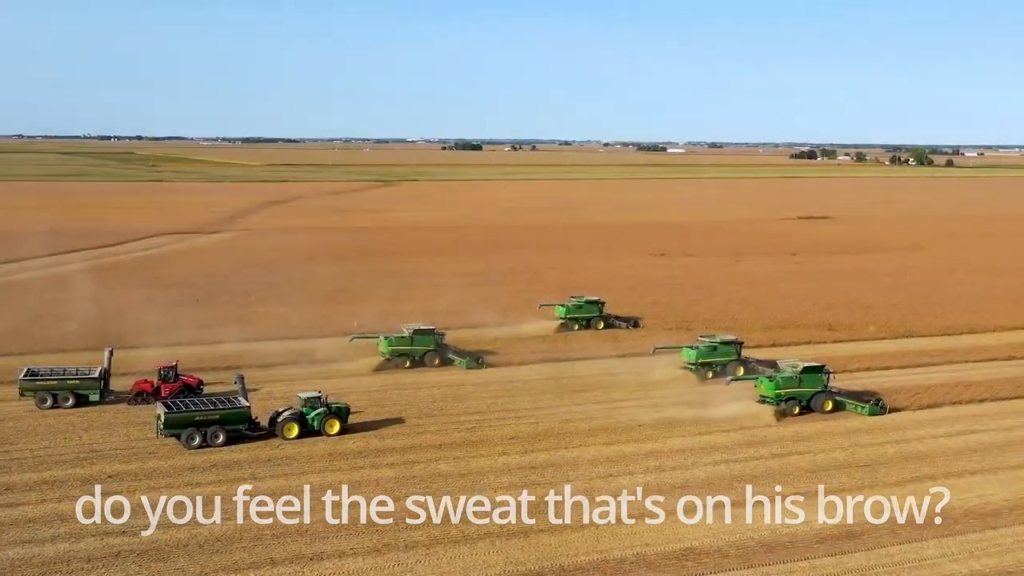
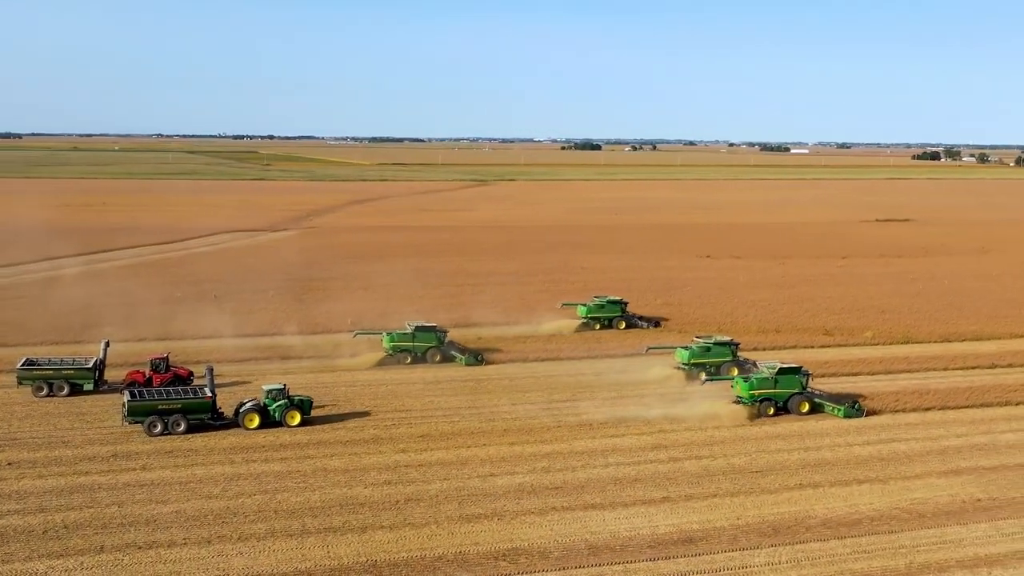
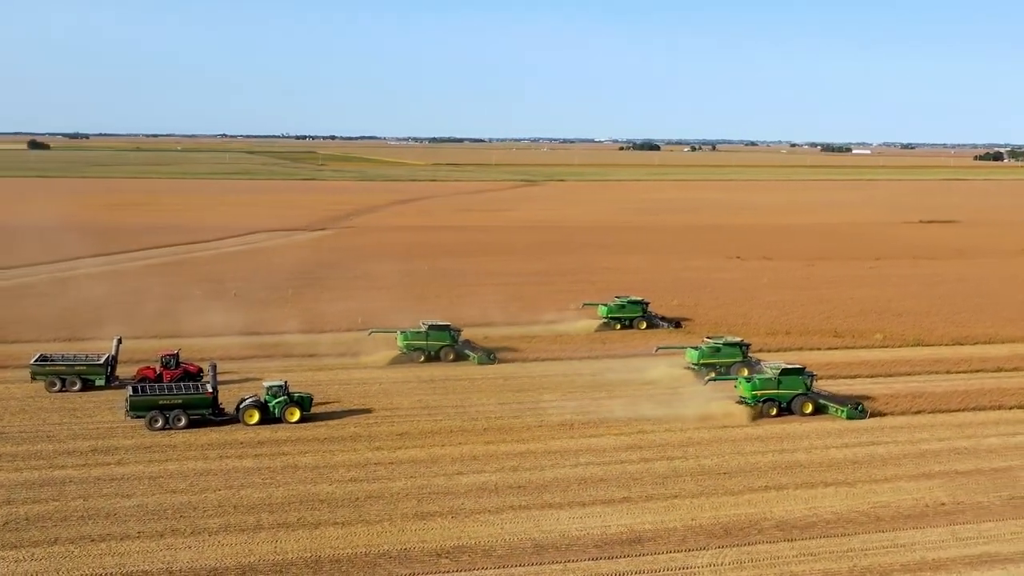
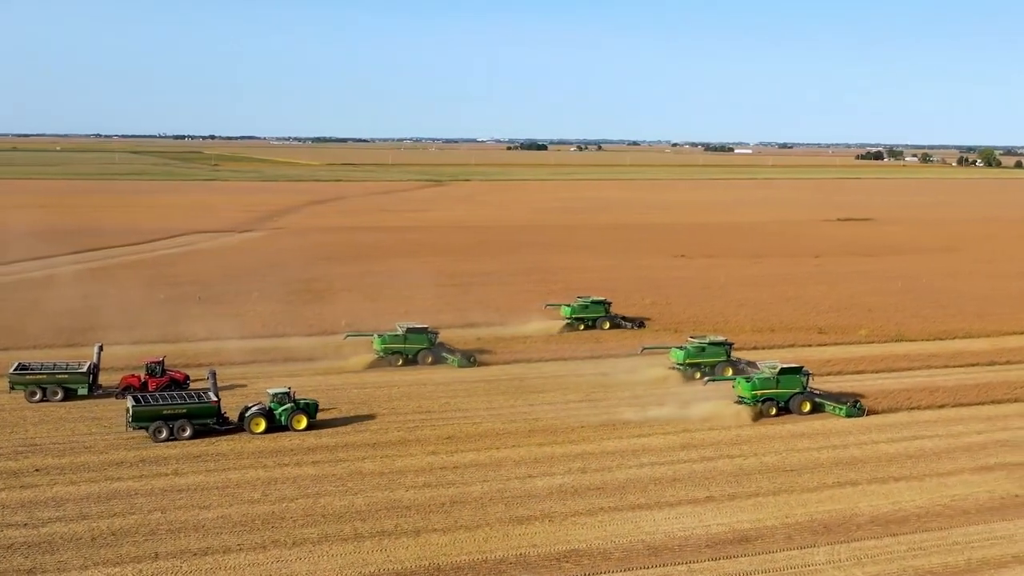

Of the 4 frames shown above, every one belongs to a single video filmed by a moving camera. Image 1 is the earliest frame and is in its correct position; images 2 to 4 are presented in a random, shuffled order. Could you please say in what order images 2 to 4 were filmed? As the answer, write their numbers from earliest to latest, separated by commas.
4, 2, 3
